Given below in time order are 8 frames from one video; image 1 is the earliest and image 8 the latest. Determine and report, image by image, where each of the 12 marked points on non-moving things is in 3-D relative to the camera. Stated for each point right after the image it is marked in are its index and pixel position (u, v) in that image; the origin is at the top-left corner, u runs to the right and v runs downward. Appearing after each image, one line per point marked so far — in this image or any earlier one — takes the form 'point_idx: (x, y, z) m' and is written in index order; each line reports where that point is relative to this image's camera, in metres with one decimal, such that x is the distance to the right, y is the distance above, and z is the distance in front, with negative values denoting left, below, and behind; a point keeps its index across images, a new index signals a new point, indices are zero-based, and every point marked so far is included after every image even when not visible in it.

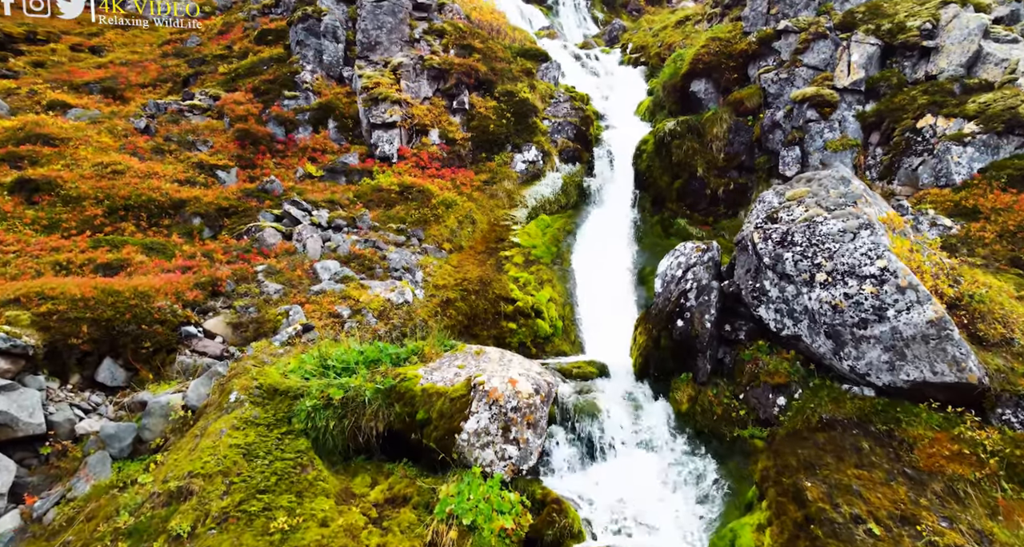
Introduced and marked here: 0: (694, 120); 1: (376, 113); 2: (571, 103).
0: (+5.7, +4.7, +16.4) m
1: (-4.3, +5.1, +16.7) m
2: (+2.1, +6.3, +19.5) m
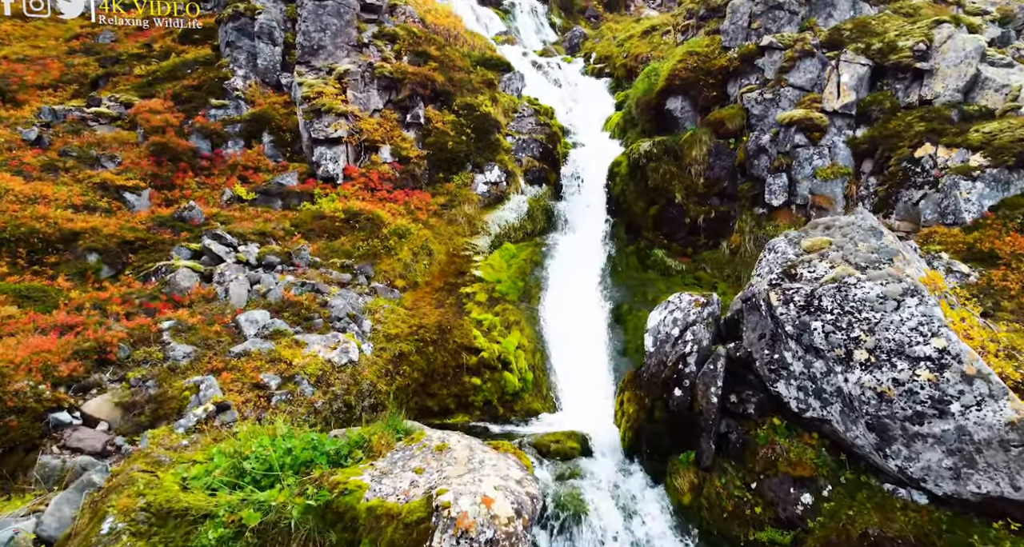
0: (+4.6, +3.8, +15.2) m
1: (-5.4, +4.1, +14.6) m
2: (+0.8, +5.3, +18.0) m
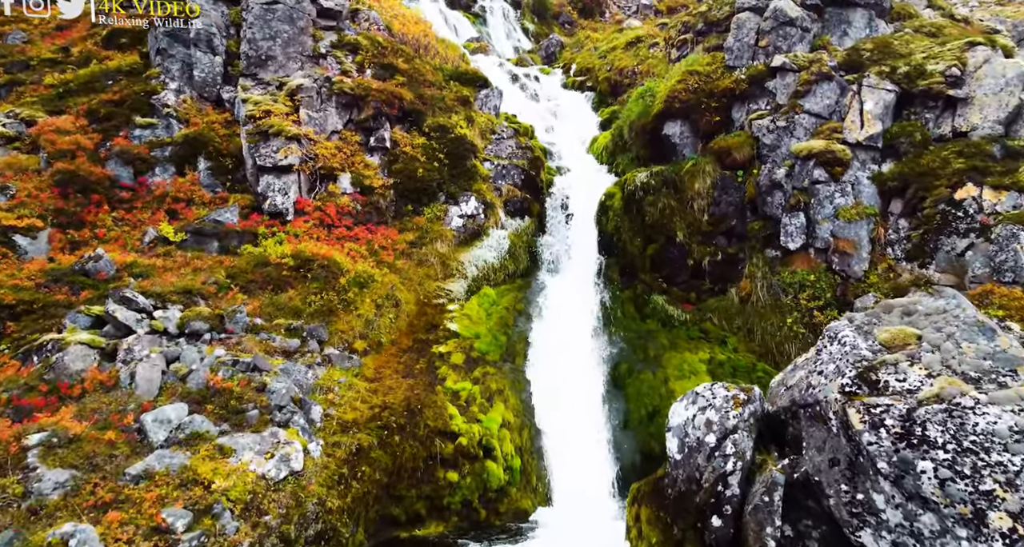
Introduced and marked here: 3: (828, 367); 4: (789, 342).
0: (+4.1, +2.6, +13.6) m
1: (-5.9, +2.9, +12.5) m
2: (+0.1, +4.1, +16.1) m
3: (+3.7, -1.1, +6.0) m
4: (+5.9, -1.5, +11.2) m
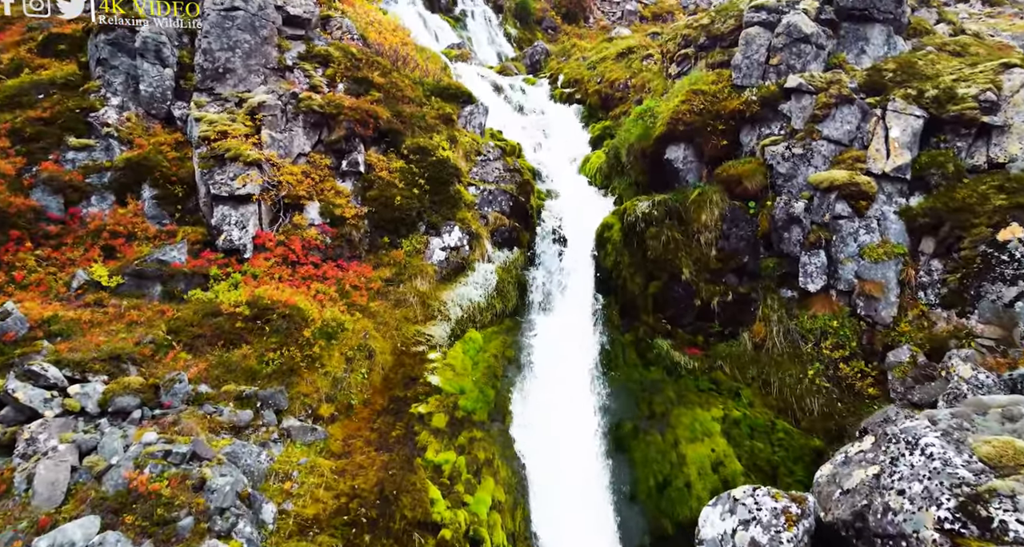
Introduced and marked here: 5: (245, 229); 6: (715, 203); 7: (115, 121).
0: (+3.8, +1.7, +12.4) m
1: (-6.1, +2.0, +10.9) m
2: (-0.3, +3.2, +14.8) m
3: (+3.6, -1.9, +4.8) m
4: (+5.7, -2.4, +10.0) m
5: (-5.5, +0.9, +10.8) m
6: (+4.6, +1.6, +11.9) m
7: (-9.0, +3.5, +11.8) m
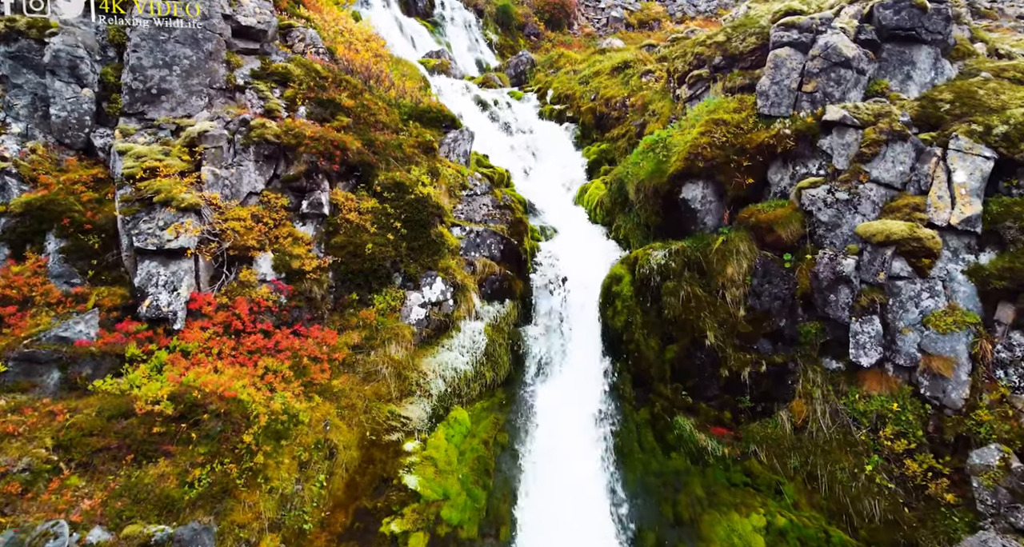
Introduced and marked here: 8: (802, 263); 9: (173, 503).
0: (+3.7, +0.5, +10.6) m
1: (-6.2, +0.7, +8.8) m
2: (-0.5, +1.9, +12.9) m
3: (+3.8, -3.1, +3.0) m
4: (+5.7, -3.6, +8.2) m
5: (-5.6, -0.3, +8.7) m
6: (+4.5, +0.4, +10.1) m
7: (-9.1, +2.2, +9.6) m
8: (+5.4, +0.2, +9.6) m
9: (-4.3, -2.8, +6.6) m
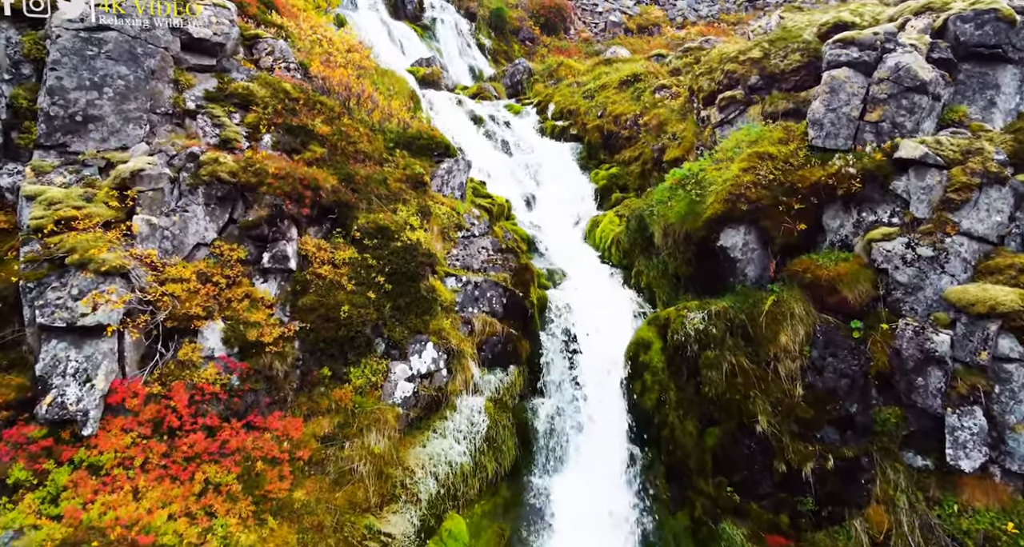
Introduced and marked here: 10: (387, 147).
0: (+3.8, -0.6, +8.8) m
1: (-6.1, -0.4, +6.9) m
2: (-0.4, +0.8, +11.1) m
3: (+4.0, -4.1, +1.1) m
4: (+5.8, -4.6, +6.4) m
5: (-5.5, -1.4, +6.7) m
6: (+4.6, -0.7, +8.3) m
7: (-9.0, +1.1, +7.6) m
8: (+5.5, -0.9, +7.8) m
9: (-4.1, -3.9, +4.6) m
10: (-2.7, +2.8, +11.3) m
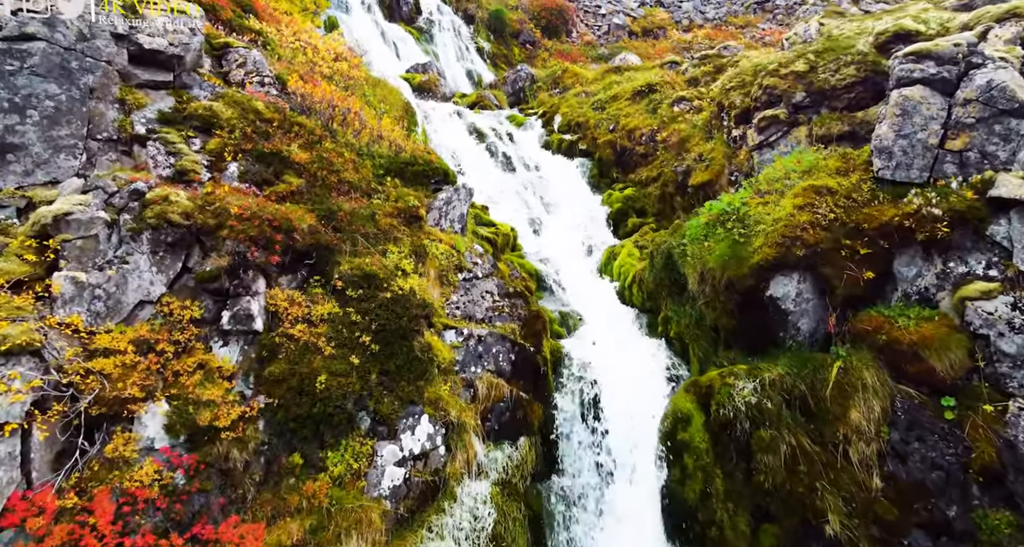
0: (+4.0, -1.5, +7.3) m
1: (-5.9, -1.2, +5.3) m
2: (-0.2, -0.1, +9.5) m
3: (+4.2, -4.9, -0.4) m
4: (+6.0, -5.5, +4.9) m
5: (-5.3, -2.2, +5.2) m
6: (+4.8, -1.6, +6.8) m
7: (-8.8, +0.2, +6.1) m
8: (+5.7, -1.8, +6.3) m
9: (-3.9, -4.7, +3.0) m
10: (-2.5, +1.9, +9.8) m
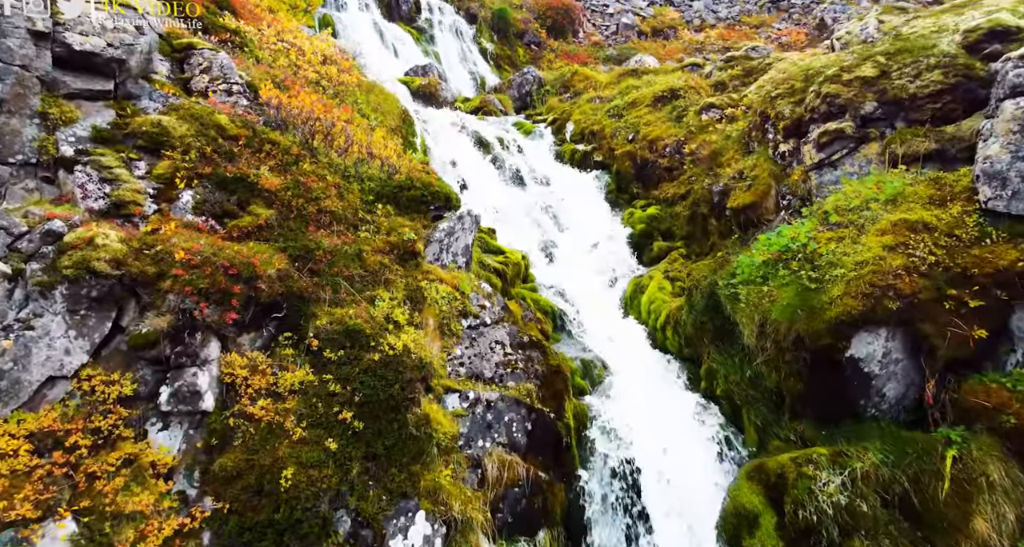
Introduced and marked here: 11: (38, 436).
0: (+4.2, -2.2, +5.6) m
1: (-5.7, -1.9, +3.8) m
2: (0.0, -0.8, +7.9) m
3: (+4.3, -5.6, -2.0) m
4: (+6.2, -6.1, +3.2) m
5: (-5.1, -2.9, +3.6) m
6: (+5.0, -2.3, +5.2) m
7: (-8.6, -0.4, +4.6) m
8: (+5.9, -2.4, +4.7) m
9: (-3.7, -5.4, +1.4) m
10: (-2.3, +1.2, +8.3) m
11: (-4.4, -1.5, +4.8) m
